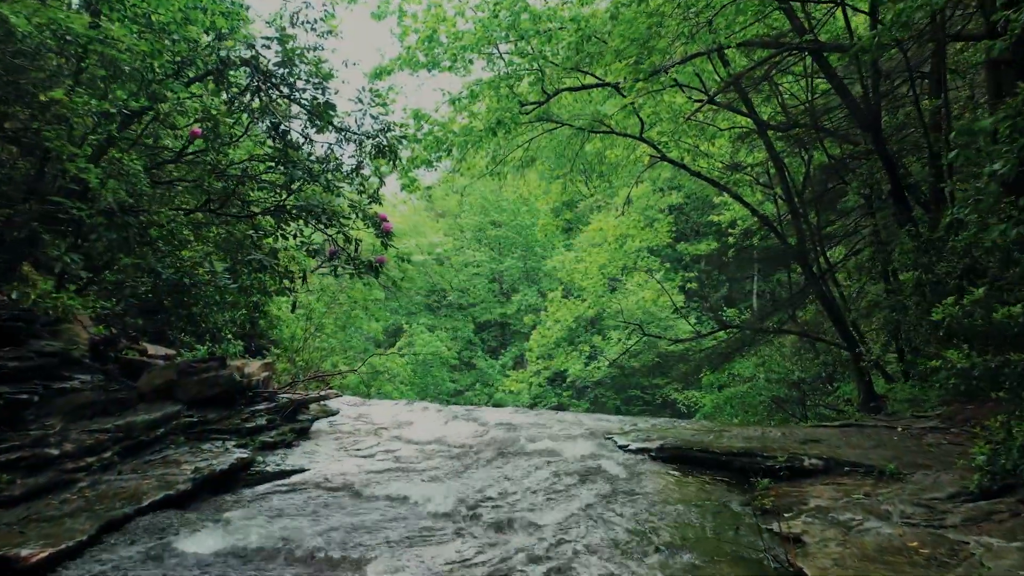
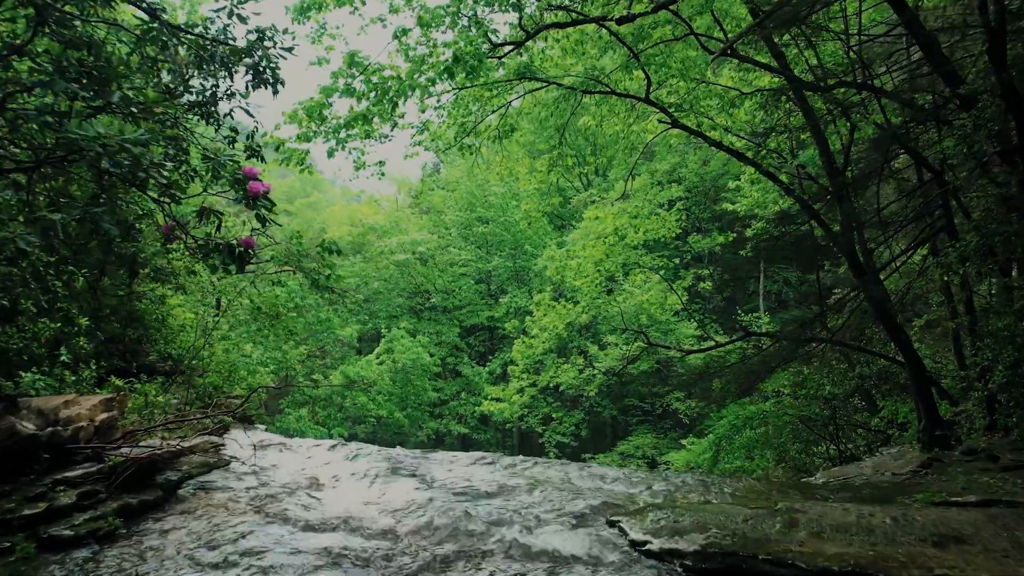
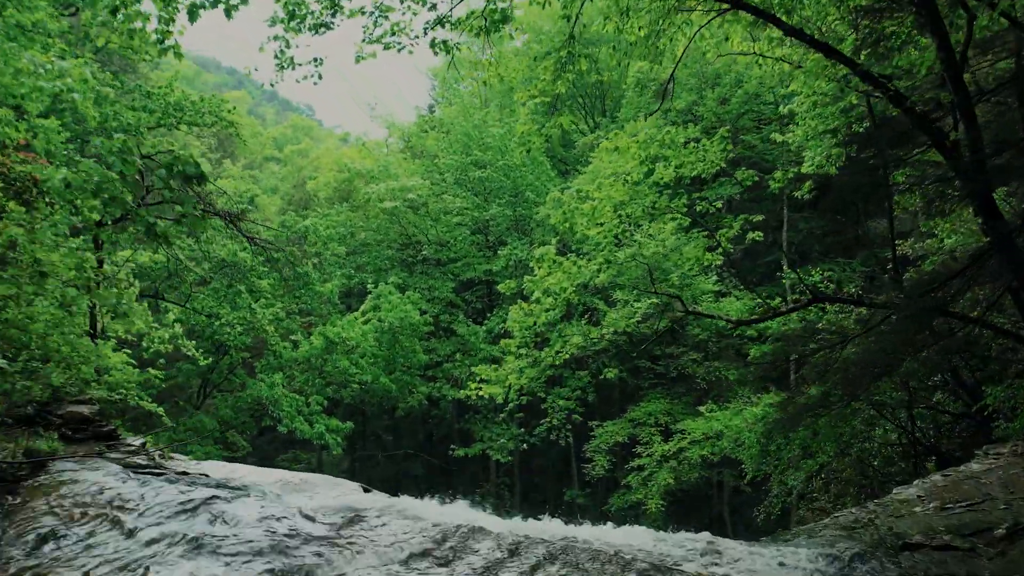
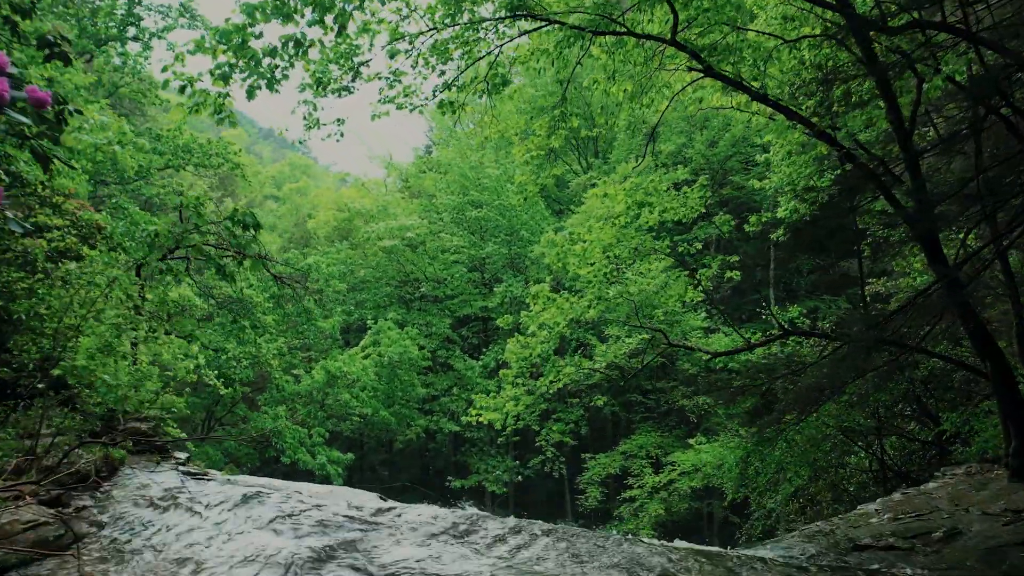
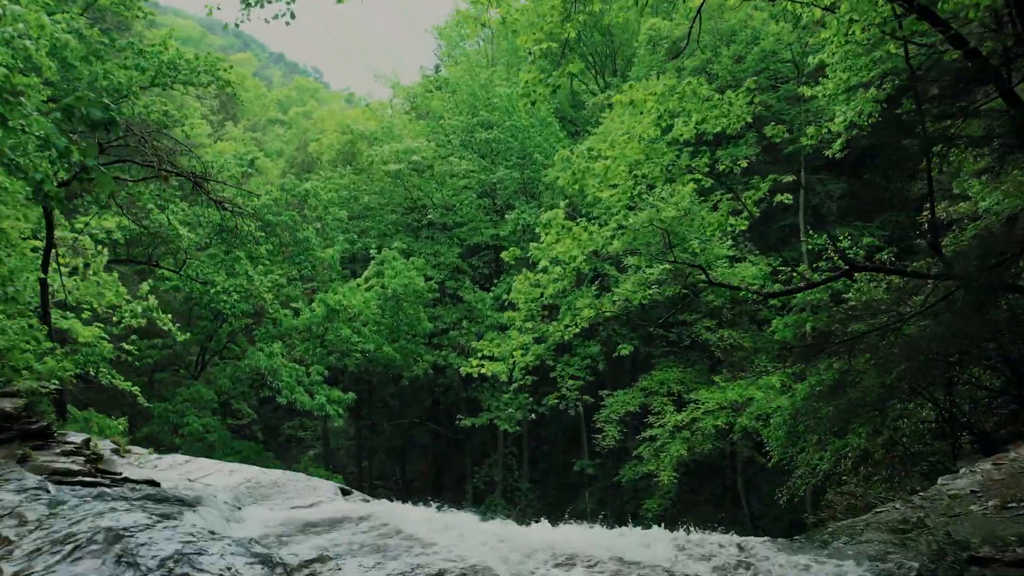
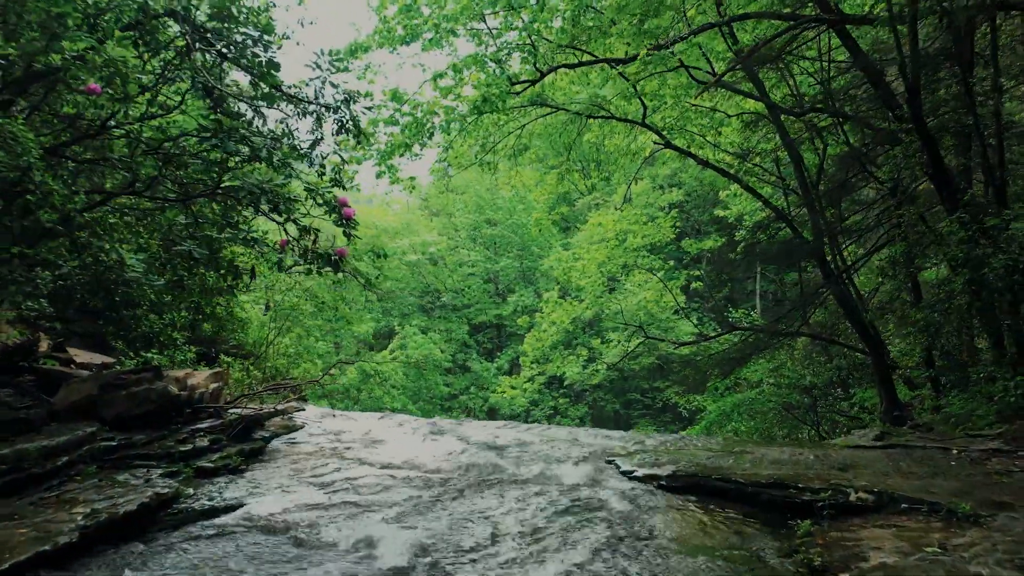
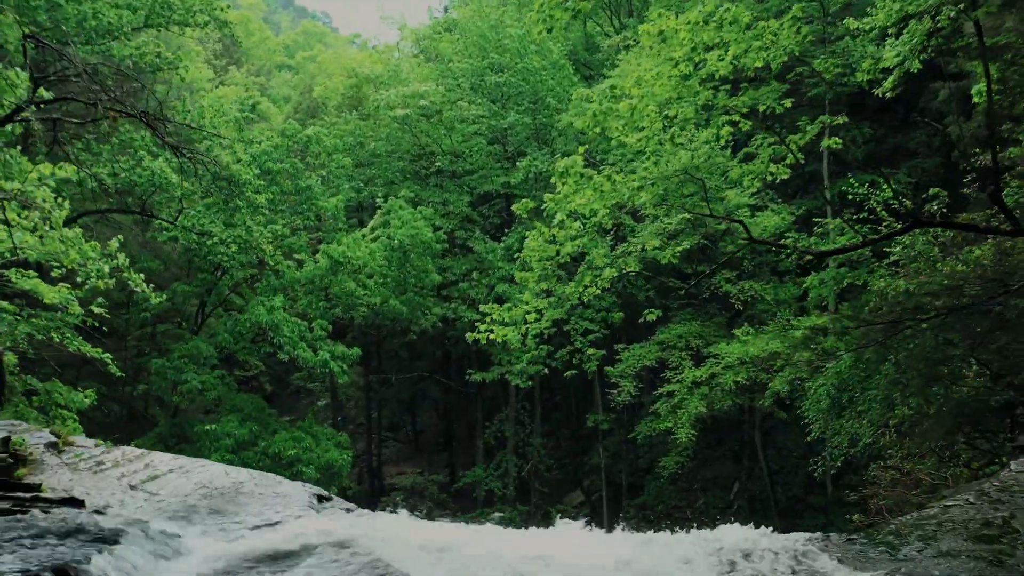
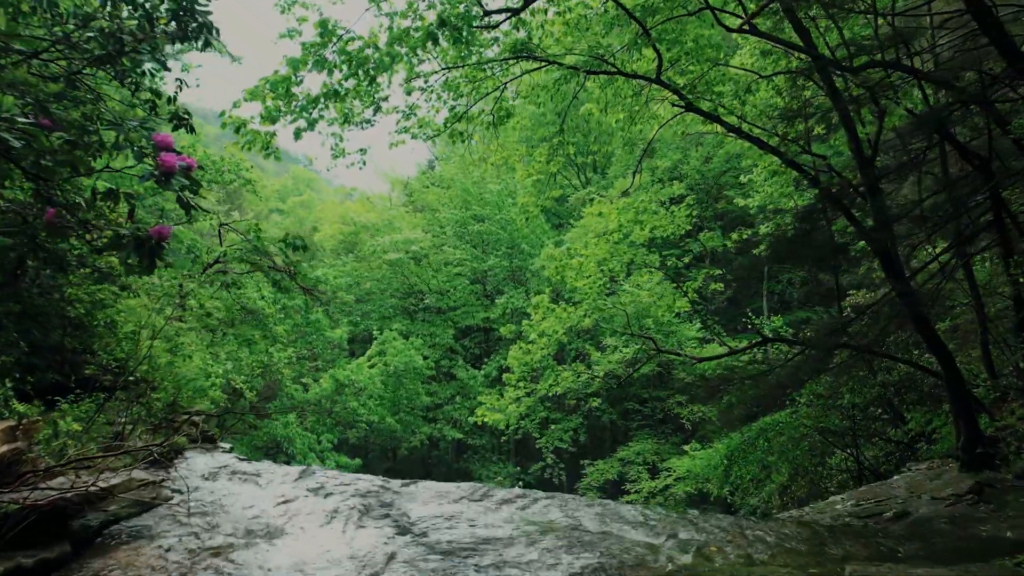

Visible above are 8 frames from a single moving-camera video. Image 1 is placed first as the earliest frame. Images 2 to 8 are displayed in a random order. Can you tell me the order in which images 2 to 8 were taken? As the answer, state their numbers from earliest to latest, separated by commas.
6, 2, 8, 4, 3, 5, 7
